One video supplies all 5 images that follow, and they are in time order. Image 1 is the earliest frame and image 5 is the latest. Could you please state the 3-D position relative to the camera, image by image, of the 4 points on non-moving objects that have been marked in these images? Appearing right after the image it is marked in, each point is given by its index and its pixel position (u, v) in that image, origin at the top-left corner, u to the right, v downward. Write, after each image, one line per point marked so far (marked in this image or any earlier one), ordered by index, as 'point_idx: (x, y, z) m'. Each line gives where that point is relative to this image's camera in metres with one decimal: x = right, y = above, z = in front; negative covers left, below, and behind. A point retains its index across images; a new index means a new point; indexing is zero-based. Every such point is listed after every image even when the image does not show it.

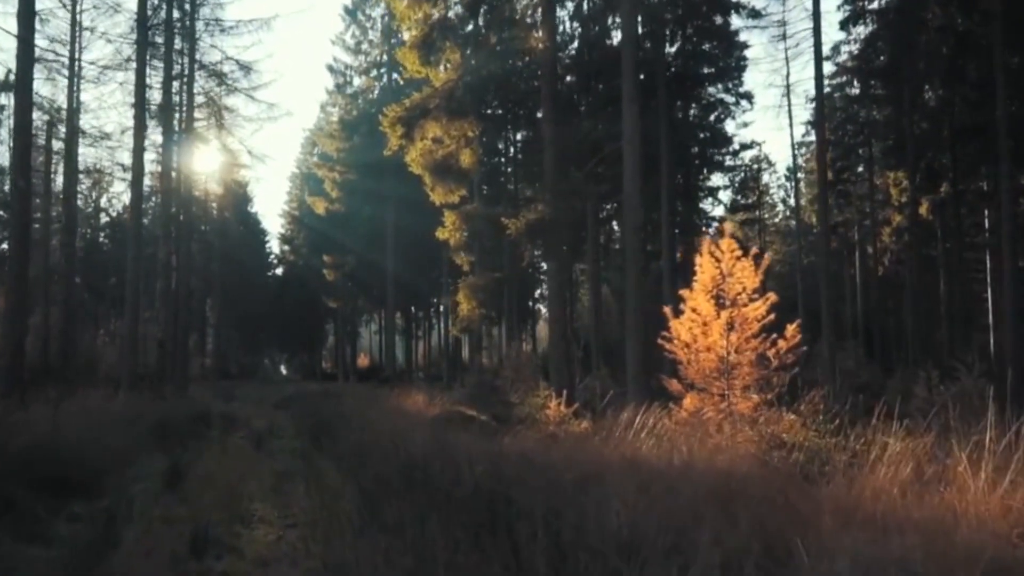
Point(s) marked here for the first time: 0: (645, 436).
0: (+1.1, -1.3, +9.8) m
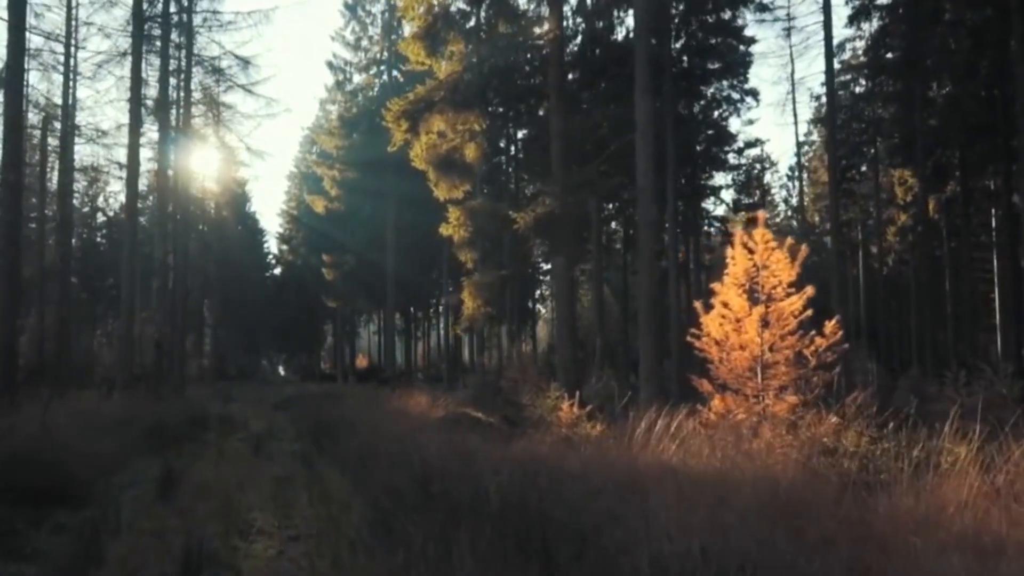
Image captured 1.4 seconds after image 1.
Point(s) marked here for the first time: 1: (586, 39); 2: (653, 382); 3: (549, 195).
0: (+1.3, -1.2, +9.2) m
1: (+1.1, +4.0, +19.2) m
2: (+2.0, -1.3, +15.8) m
3: (+0.6, +1.4, +16.9) m
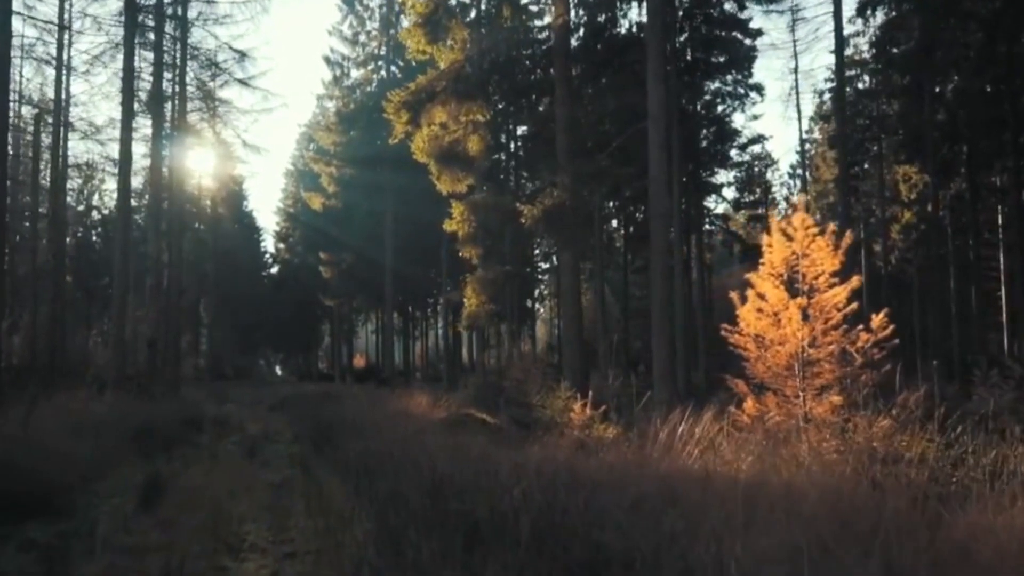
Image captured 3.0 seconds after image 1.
0: (+1.4, -1.2, +8.5) m
1: (+1.2, +4.0, +18.5) m
2: (+2.1, -1.2, +15.1) m
3: (+0.7, +1.5, +16.2) m
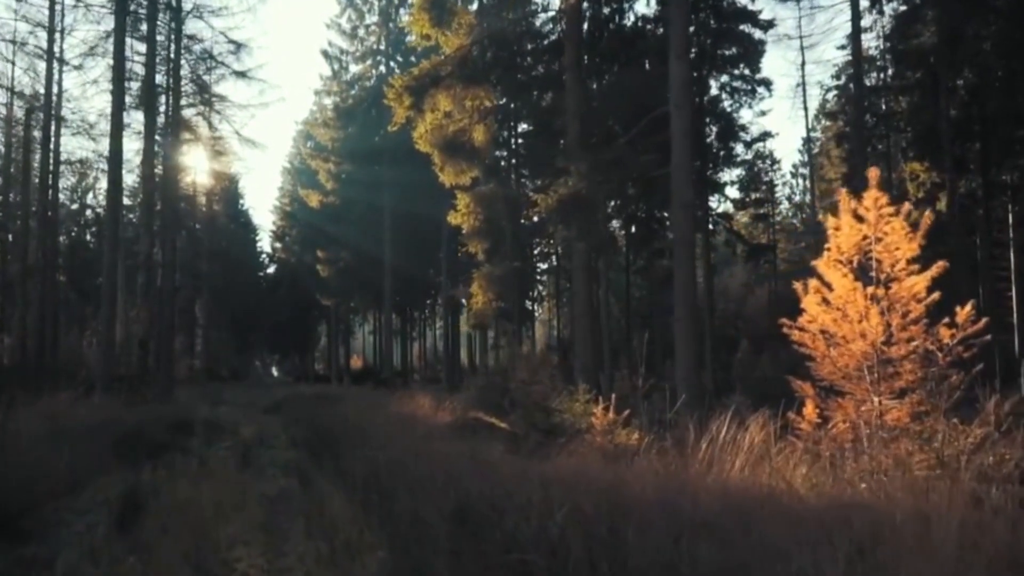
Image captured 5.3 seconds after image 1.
0: (+1.5, -1.1, +7.5) m
1: (+1.3, +4.1, +17.6) m
2: (+2.2, -1.1, +14.1) m
3: (+0.8, +1.5, +15.2) m
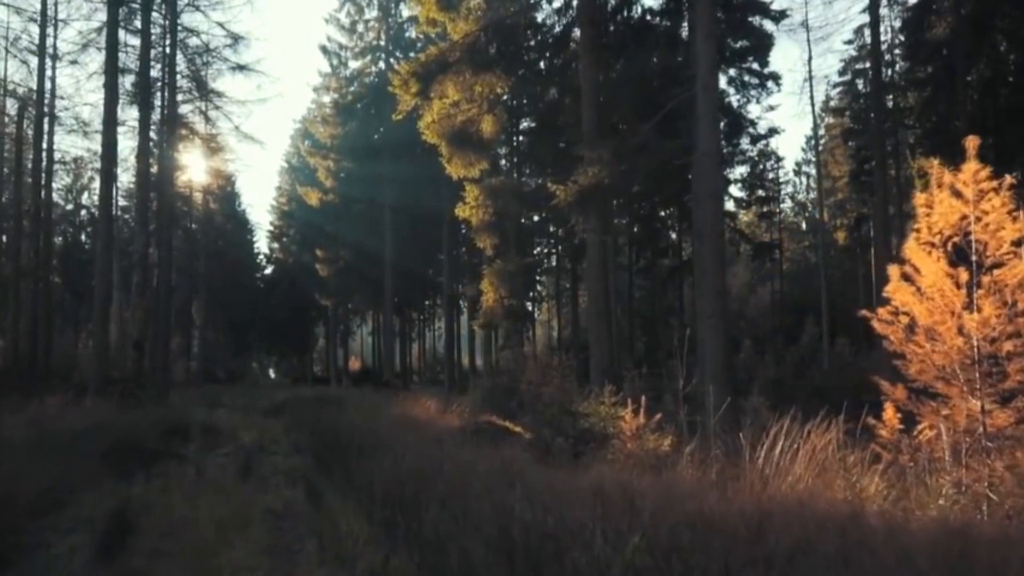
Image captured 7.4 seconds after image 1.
0: (+1.8, -1.0, +6.6) m
1: (+1.5, +4.1, +16.7) m
2: (+2.4, -1.1, +13.2) m
3: (+1.0, +1.6, +14.3) m
